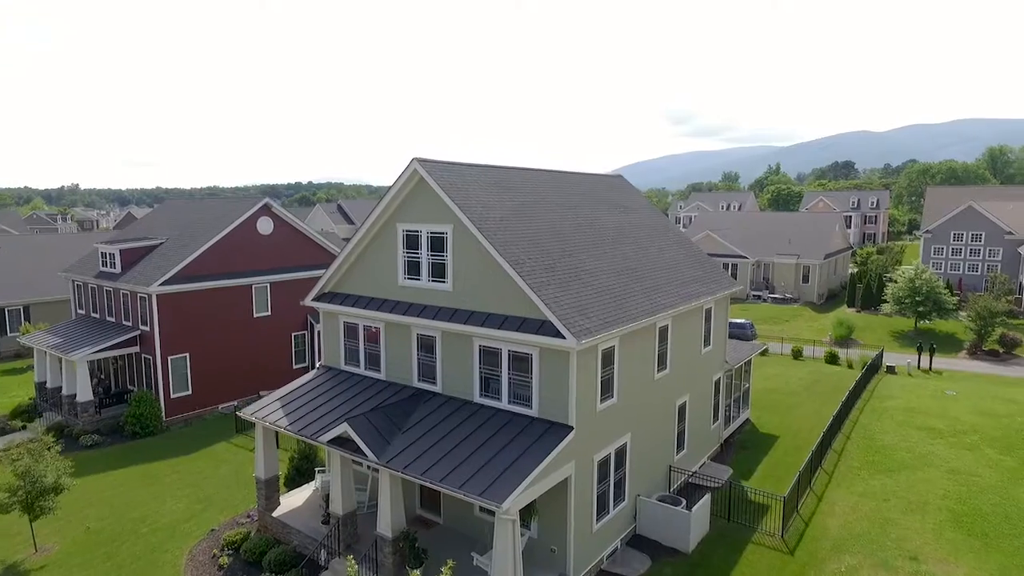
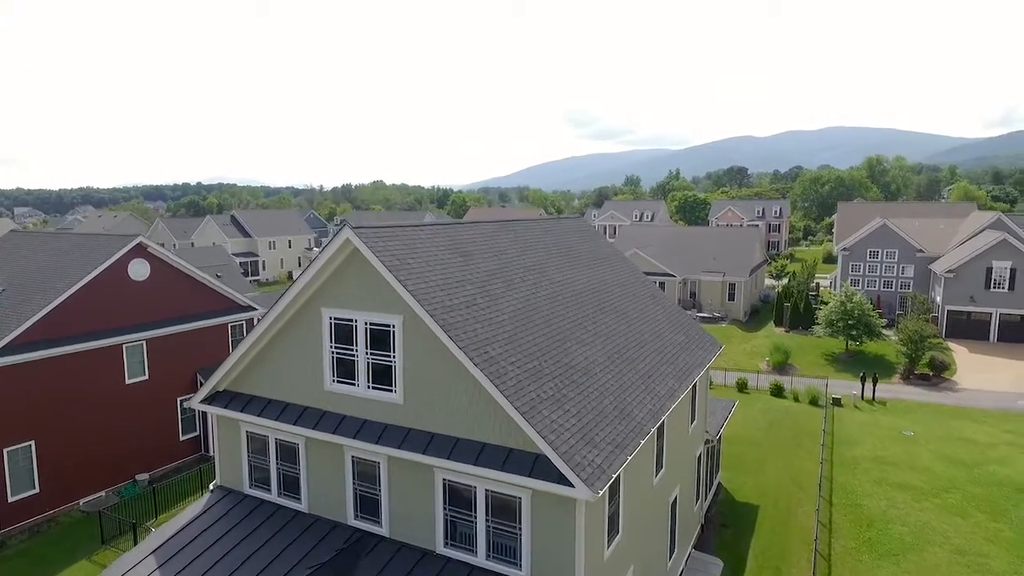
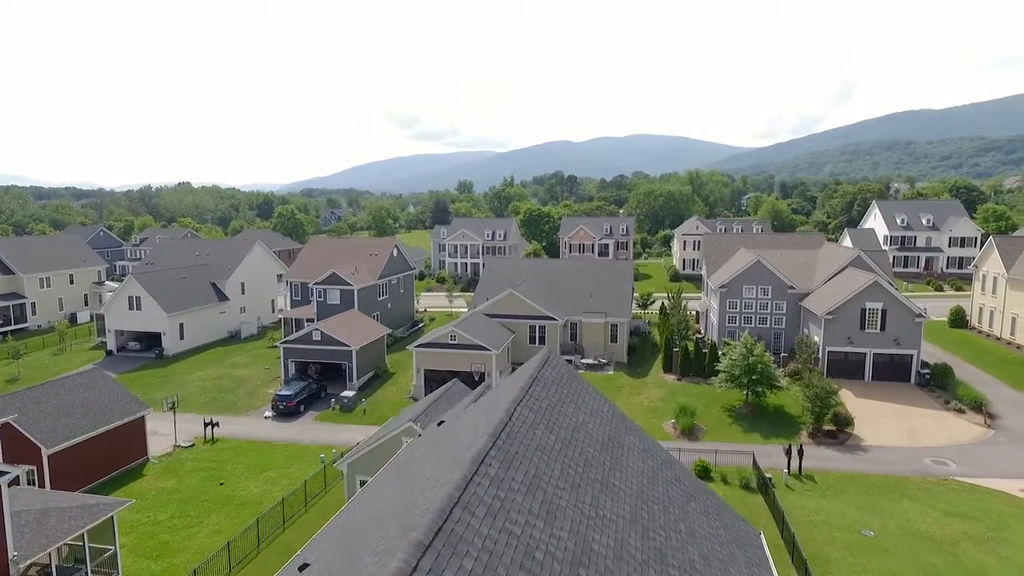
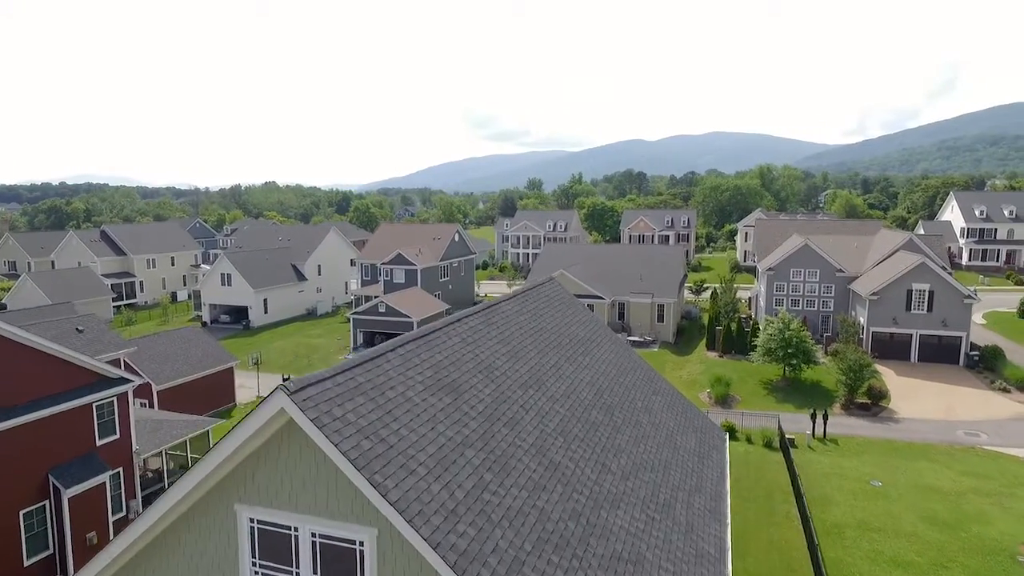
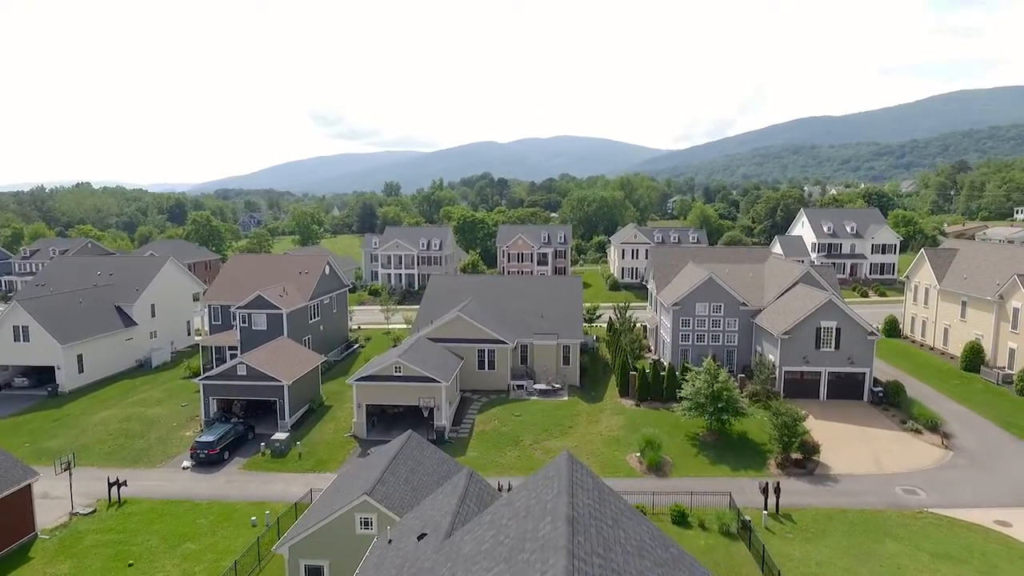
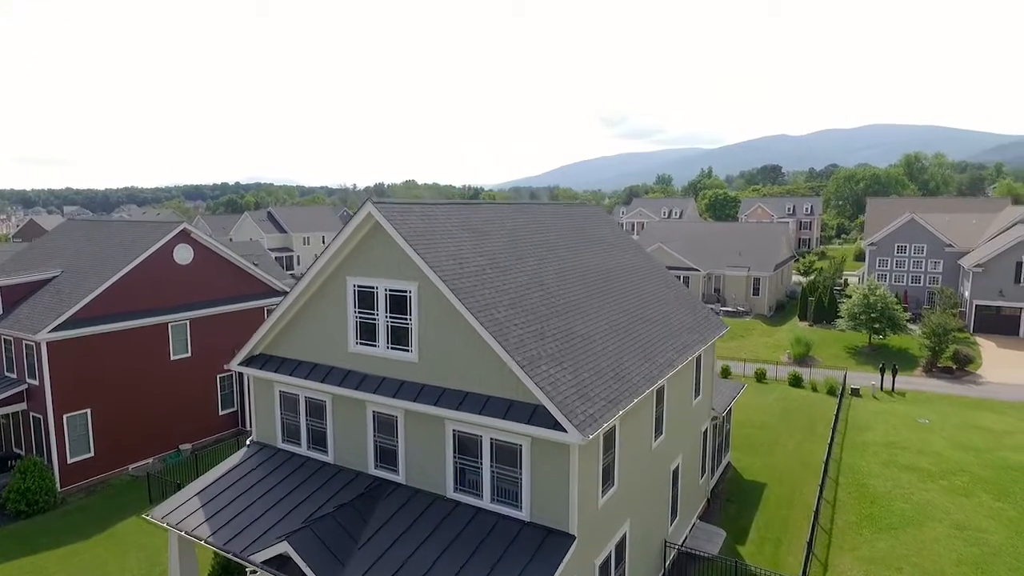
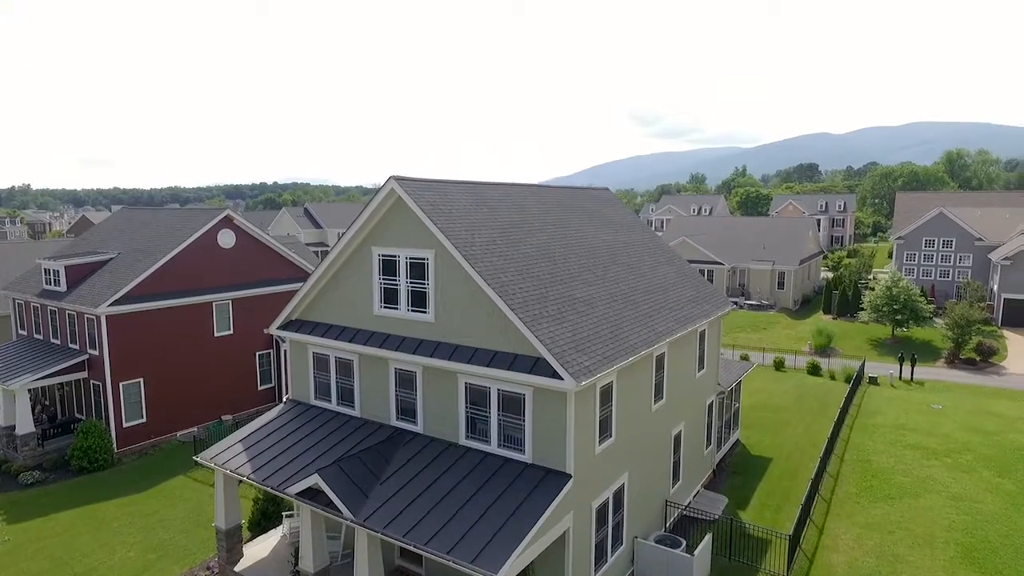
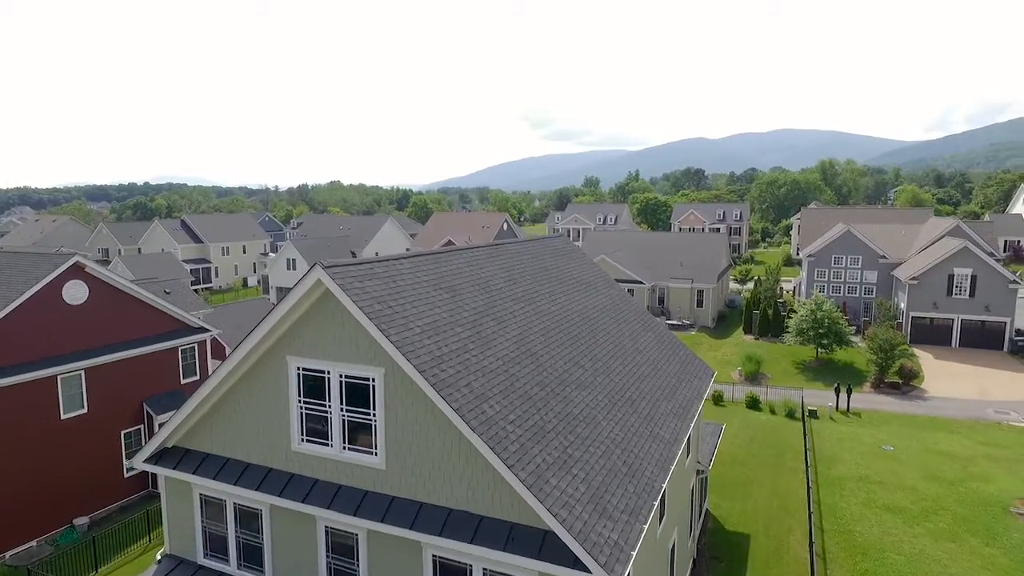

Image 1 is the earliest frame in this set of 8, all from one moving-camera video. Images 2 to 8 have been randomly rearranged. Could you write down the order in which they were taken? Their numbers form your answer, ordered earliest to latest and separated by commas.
7, 6, 2, 8, 4, 3, 5
